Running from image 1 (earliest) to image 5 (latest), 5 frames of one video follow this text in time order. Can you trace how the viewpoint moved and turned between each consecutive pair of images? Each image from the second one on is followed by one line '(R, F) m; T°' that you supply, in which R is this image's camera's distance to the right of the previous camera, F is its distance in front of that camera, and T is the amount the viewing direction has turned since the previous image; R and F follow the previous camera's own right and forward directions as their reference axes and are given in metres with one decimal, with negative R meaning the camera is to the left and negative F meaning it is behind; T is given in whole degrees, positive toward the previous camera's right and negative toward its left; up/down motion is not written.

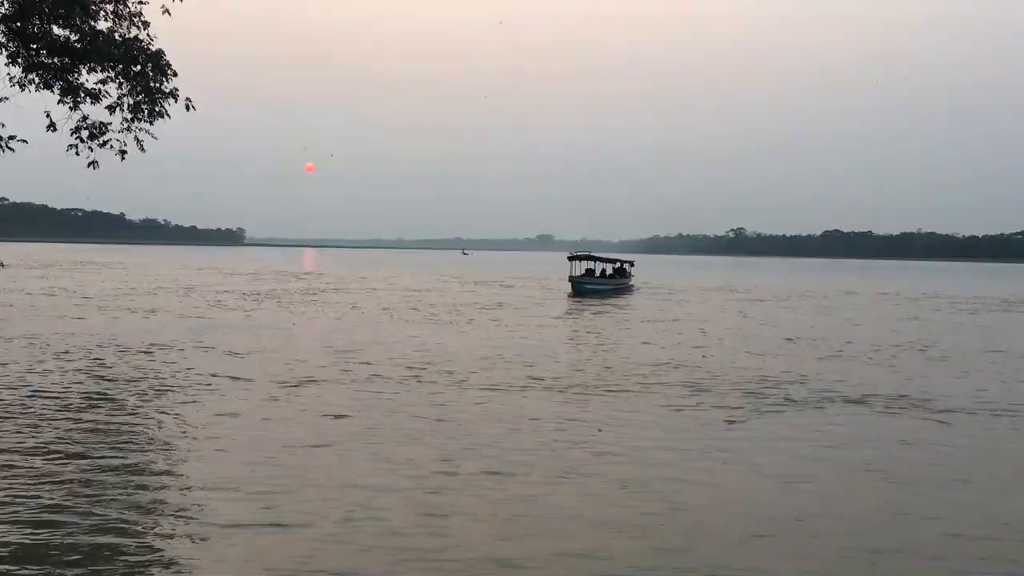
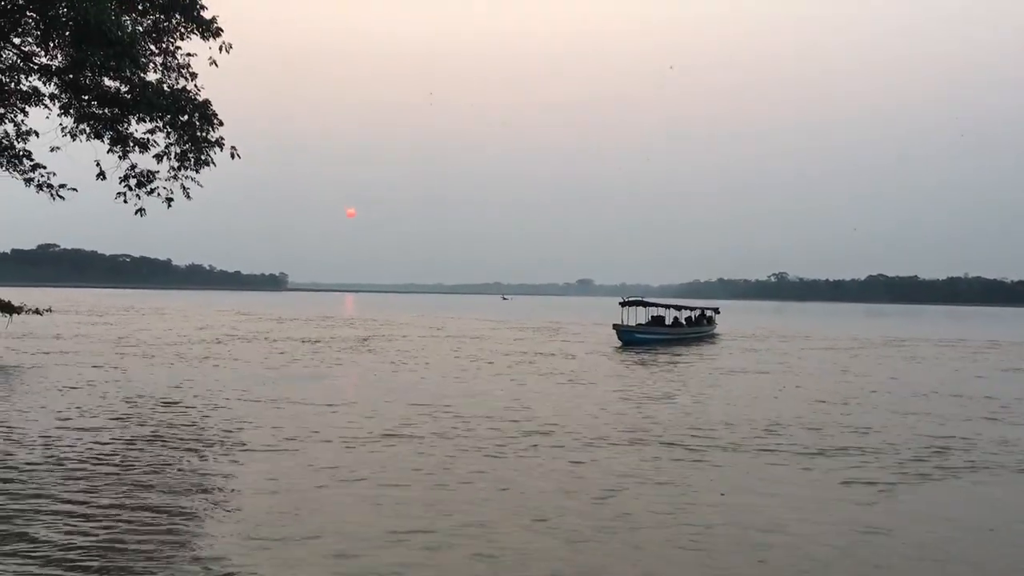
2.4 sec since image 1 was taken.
(+0.1, -0.4) m; -2°
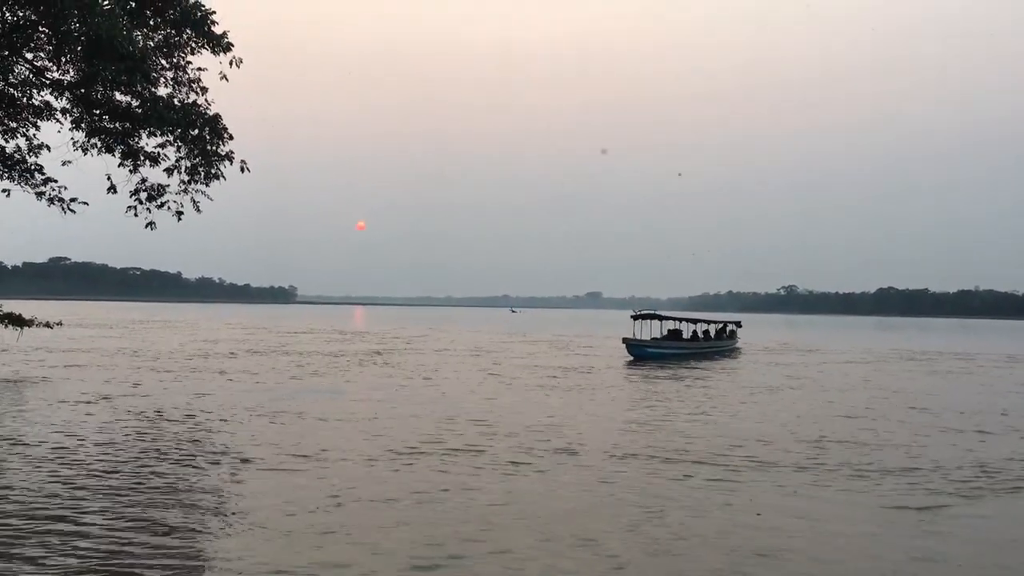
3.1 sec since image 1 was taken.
(-0.1, +0.2) m; -1°
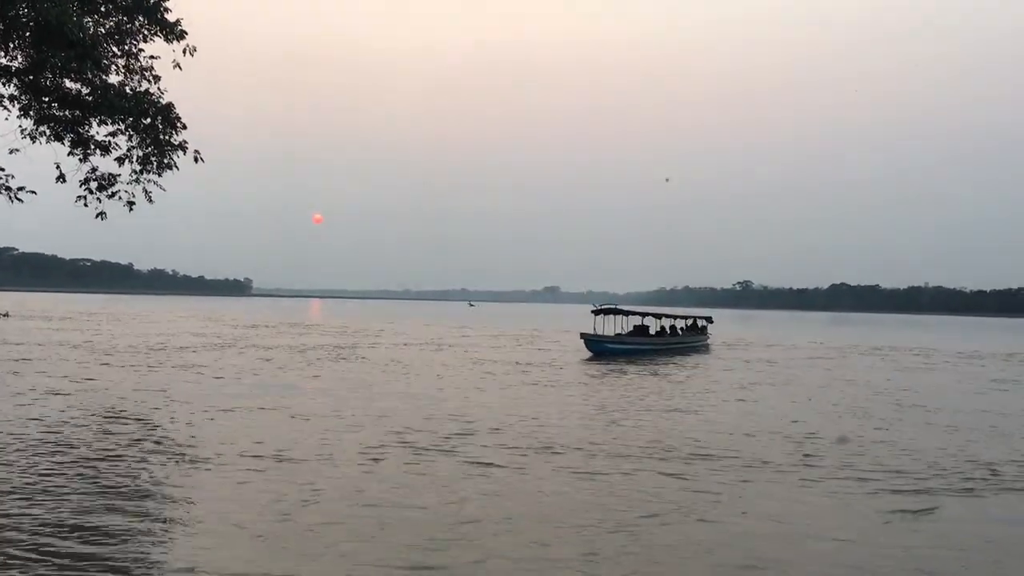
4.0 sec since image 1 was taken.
(0.0, +0.1) m; +3°
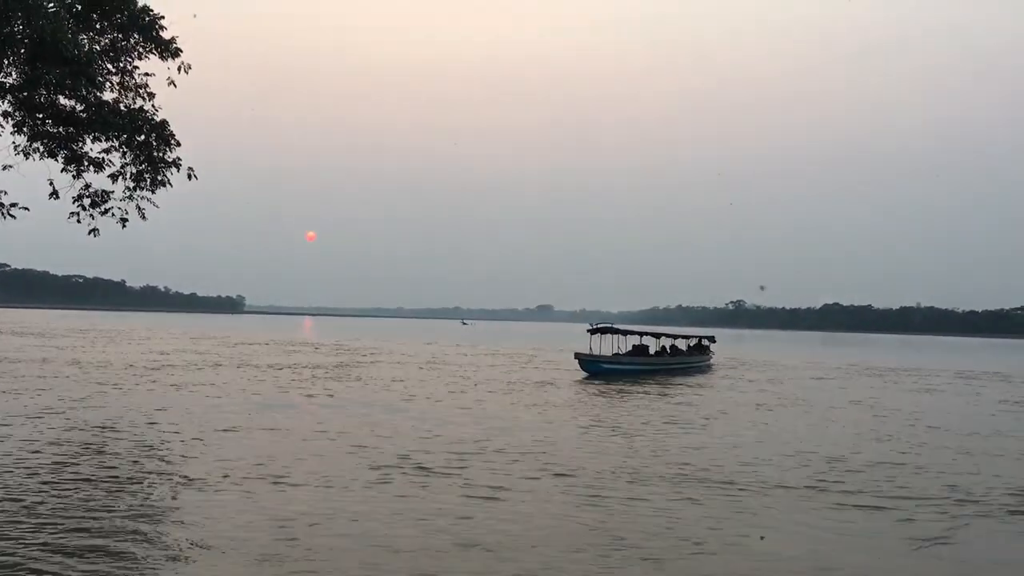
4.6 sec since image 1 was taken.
(-0.1, +0.2) m; 0°
